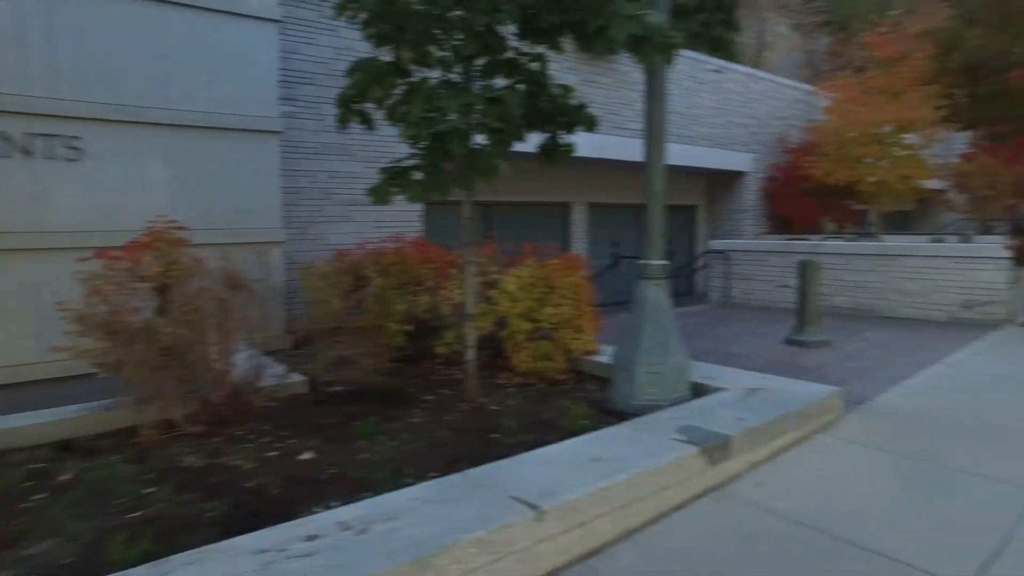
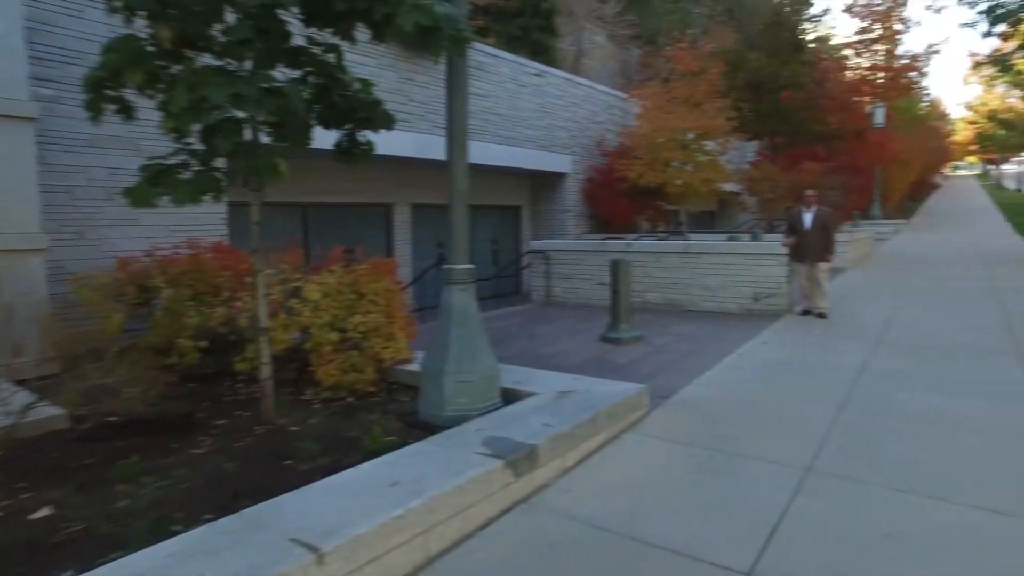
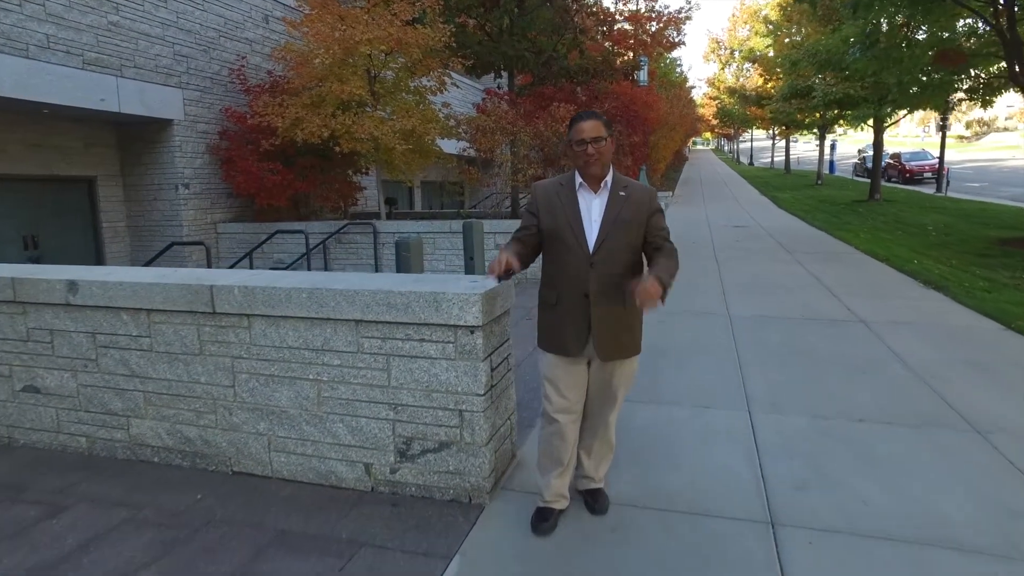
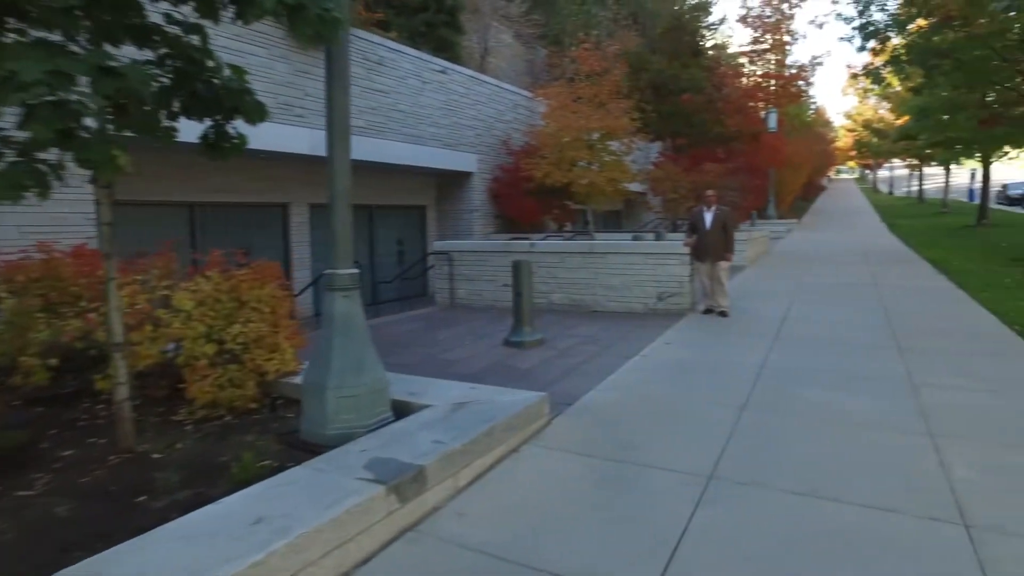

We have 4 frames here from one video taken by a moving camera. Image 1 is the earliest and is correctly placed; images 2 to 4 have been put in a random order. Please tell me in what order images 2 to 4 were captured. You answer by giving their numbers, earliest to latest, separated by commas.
2, 4, 3
